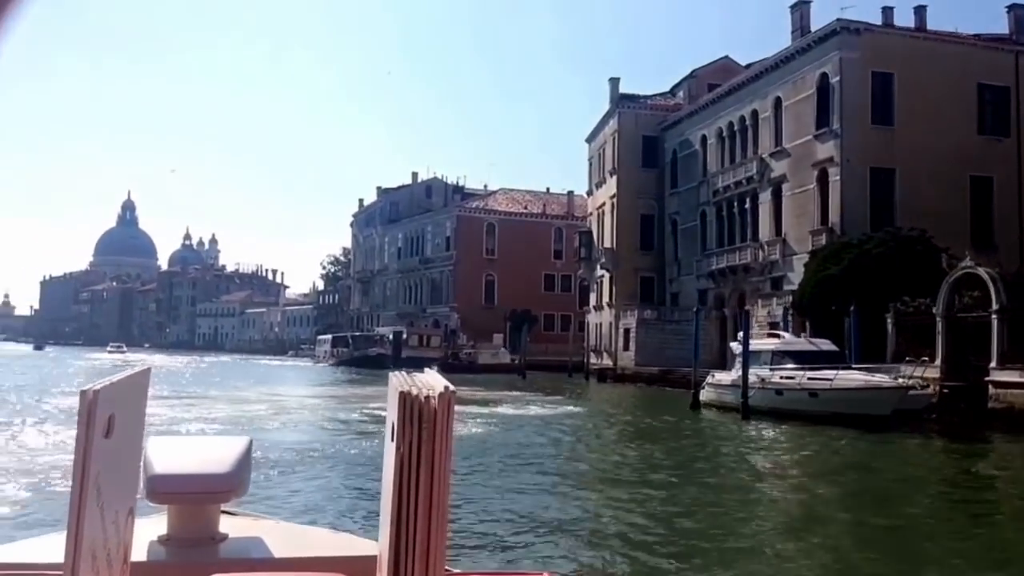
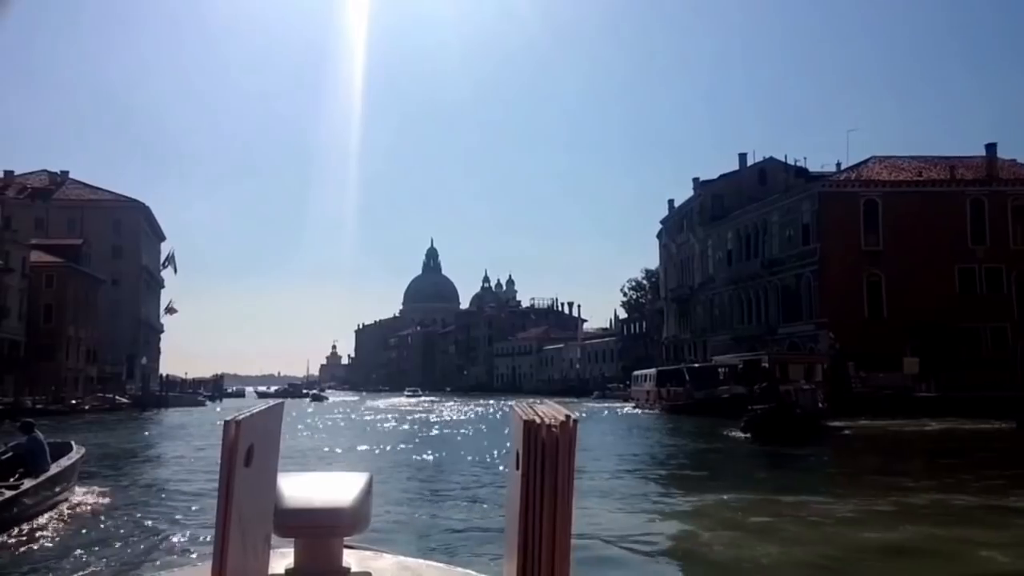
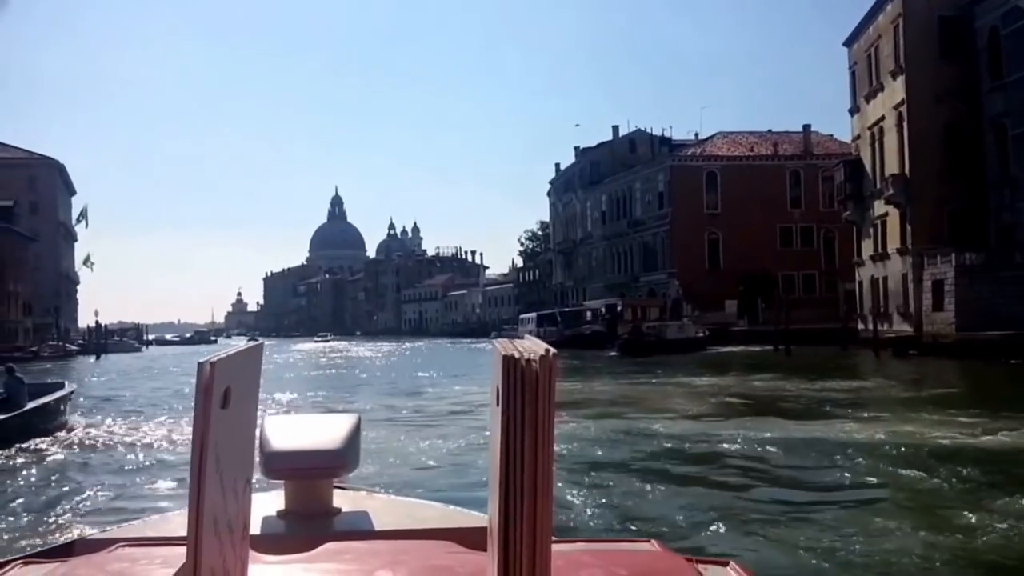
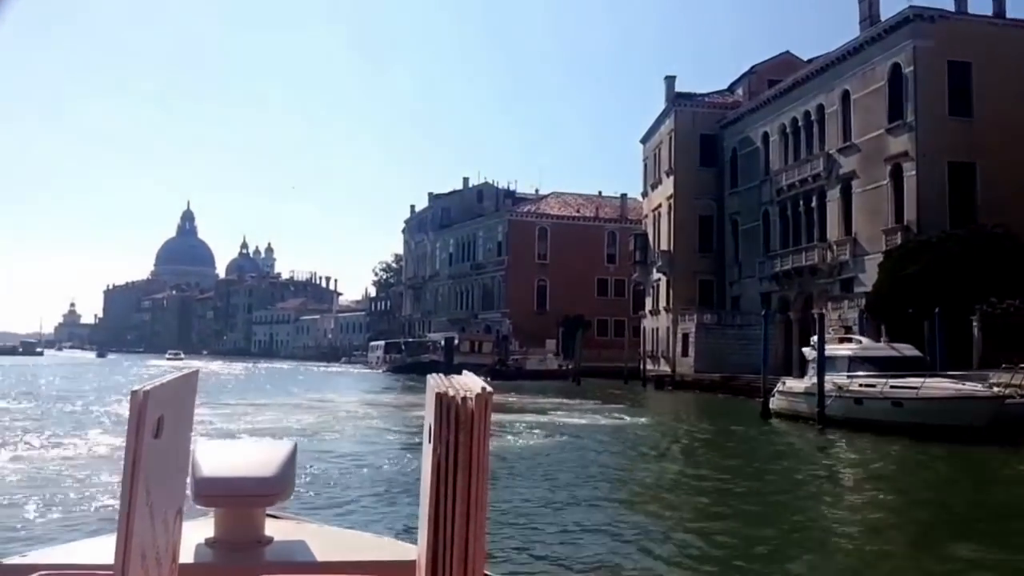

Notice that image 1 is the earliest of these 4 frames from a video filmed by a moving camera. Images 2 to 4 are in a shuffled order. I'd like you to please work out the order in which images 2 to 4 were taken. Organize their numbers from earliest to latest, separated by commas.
4, 3, 2
